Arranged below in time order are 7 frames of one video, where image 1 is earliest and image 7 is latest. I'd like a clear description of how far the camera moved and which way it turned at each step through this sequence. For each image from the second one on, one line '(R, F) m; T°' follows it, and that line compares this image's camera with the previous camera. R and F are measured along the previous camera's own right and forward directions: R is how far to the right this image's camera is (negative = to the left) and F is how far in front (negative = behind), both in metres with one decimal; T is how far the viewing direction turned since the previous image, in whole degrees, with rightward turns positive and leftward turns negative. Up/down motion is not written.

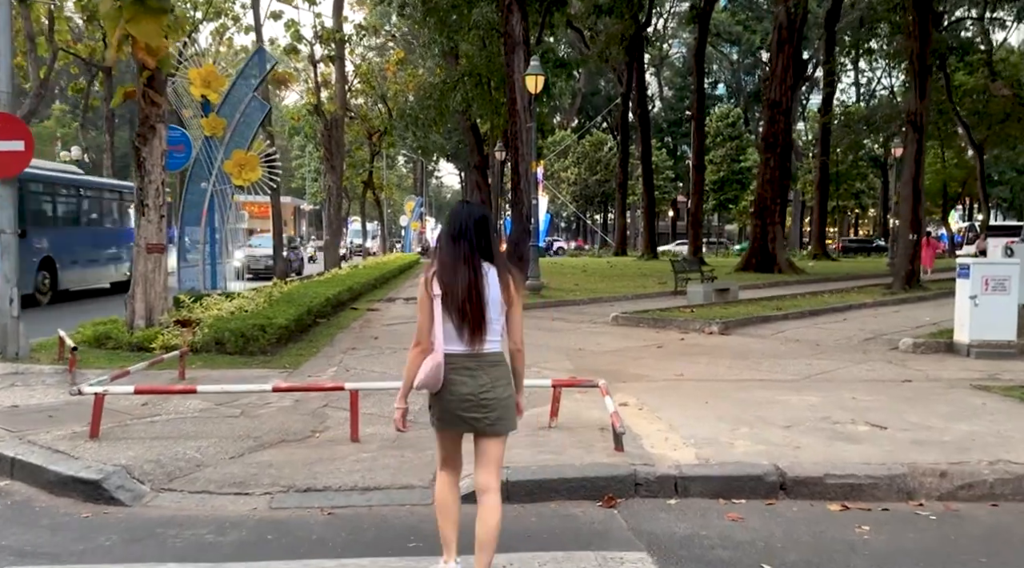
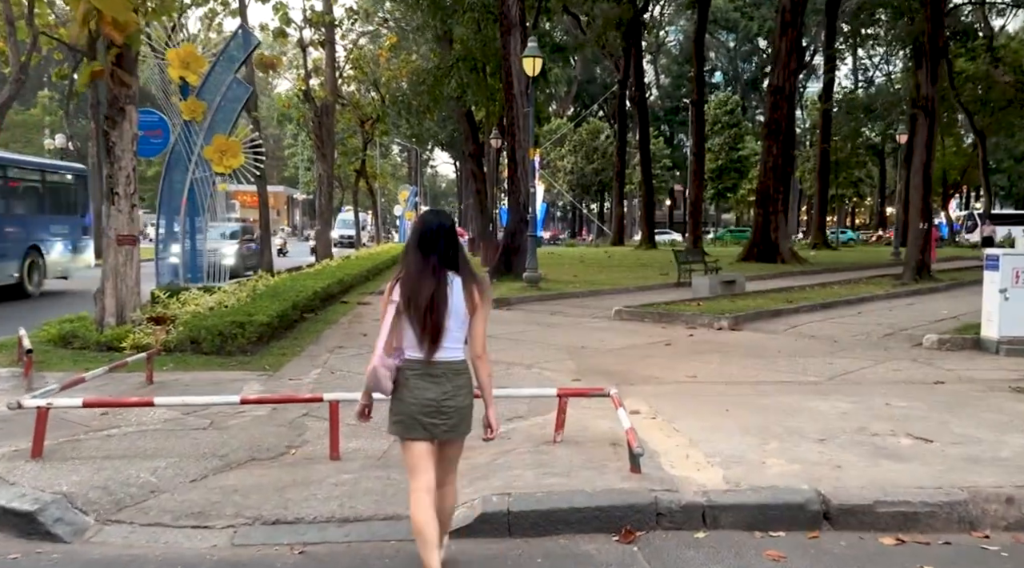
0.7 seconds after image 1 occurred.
(0.0, +0.8) m; 0°
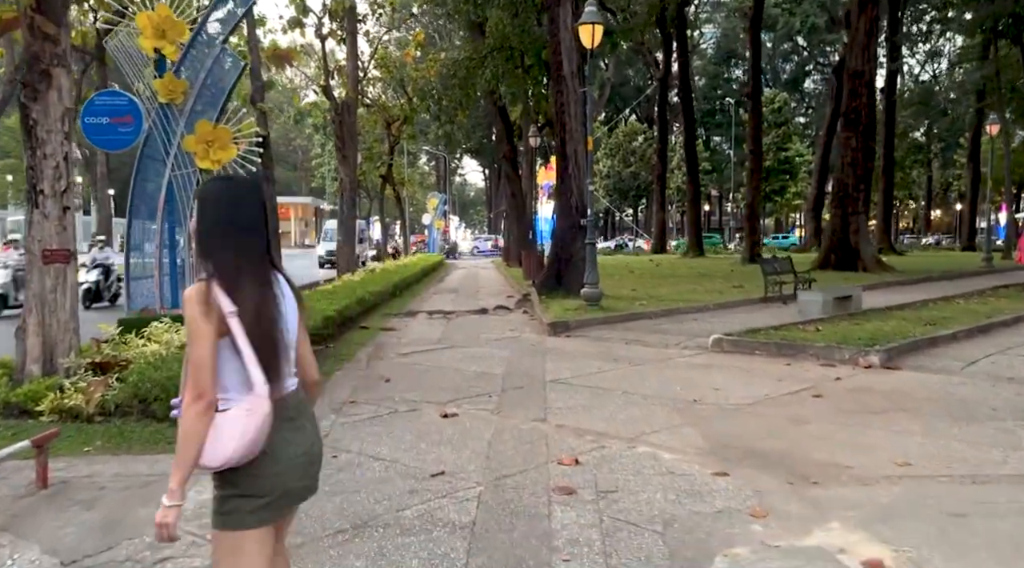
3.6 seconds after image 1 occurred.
(-0.5, +3.1) m; -2°
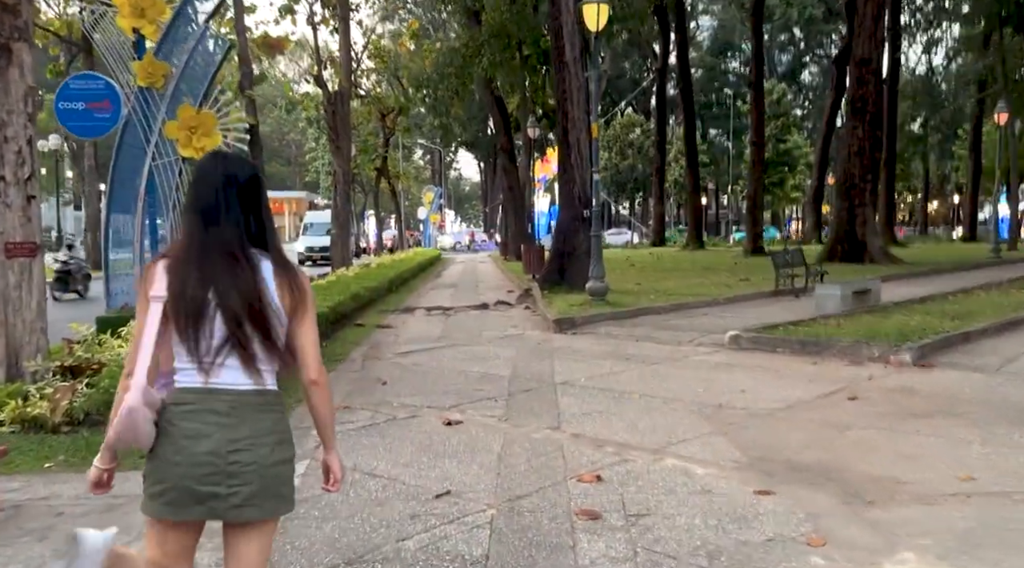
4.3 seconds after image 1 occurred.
(-0.1, +0.6) m; 0°
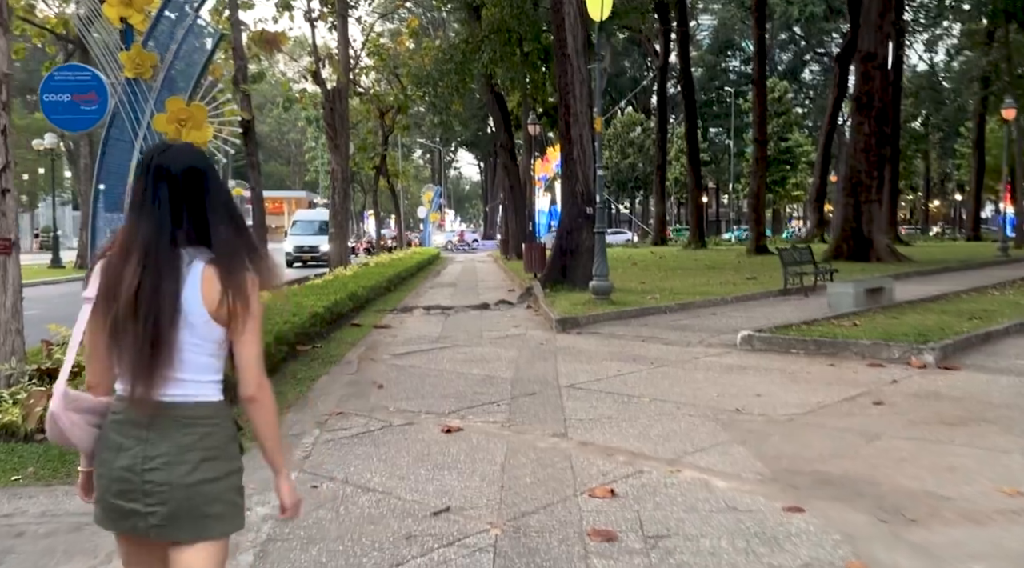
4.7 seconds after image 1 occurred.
(0.0, +0.4) m; 0°
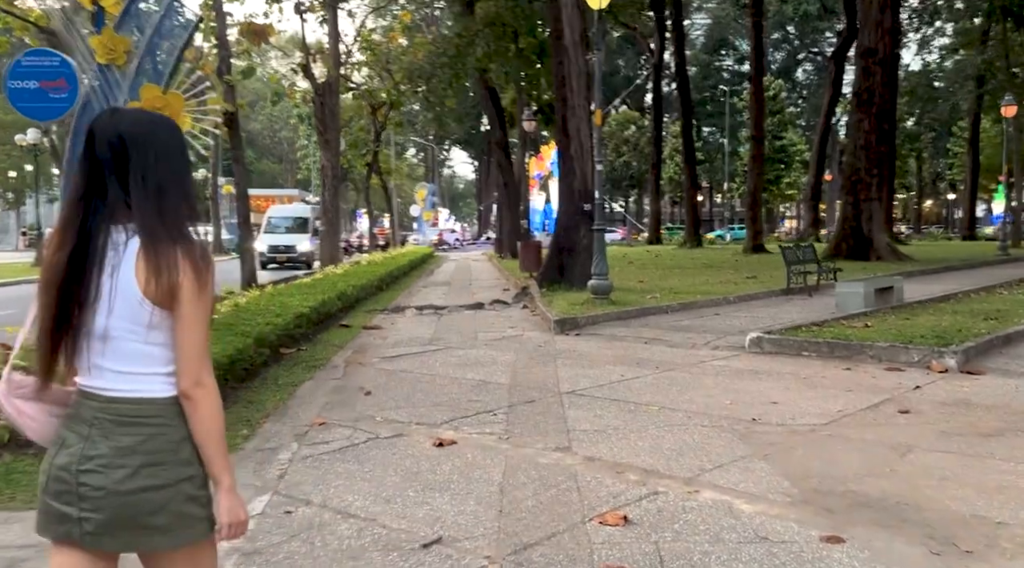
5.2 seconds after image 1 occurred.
(0.0, +0.5) m; +1°
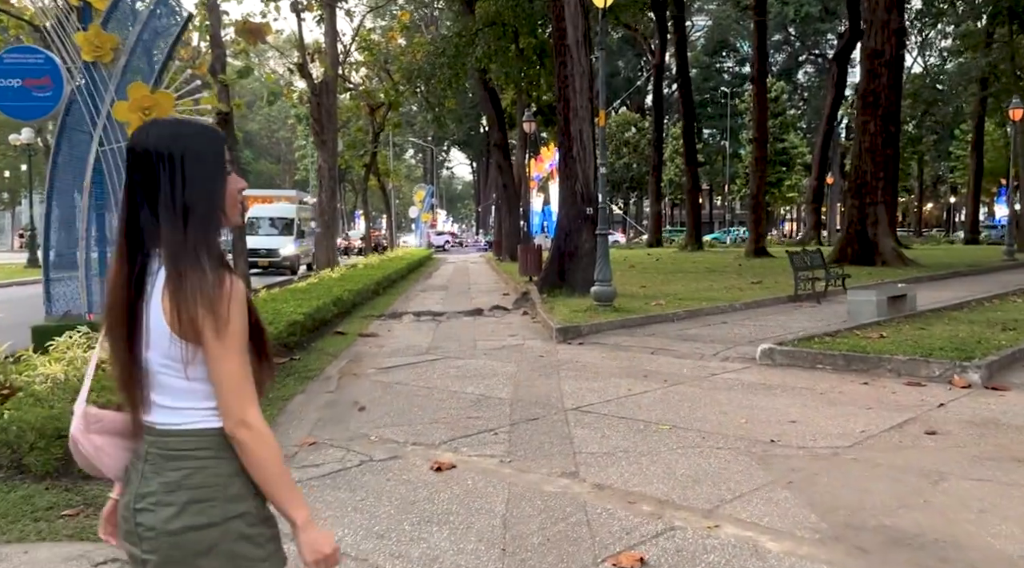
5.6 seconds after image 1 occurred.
(0.0, +0.4) m; 0°
